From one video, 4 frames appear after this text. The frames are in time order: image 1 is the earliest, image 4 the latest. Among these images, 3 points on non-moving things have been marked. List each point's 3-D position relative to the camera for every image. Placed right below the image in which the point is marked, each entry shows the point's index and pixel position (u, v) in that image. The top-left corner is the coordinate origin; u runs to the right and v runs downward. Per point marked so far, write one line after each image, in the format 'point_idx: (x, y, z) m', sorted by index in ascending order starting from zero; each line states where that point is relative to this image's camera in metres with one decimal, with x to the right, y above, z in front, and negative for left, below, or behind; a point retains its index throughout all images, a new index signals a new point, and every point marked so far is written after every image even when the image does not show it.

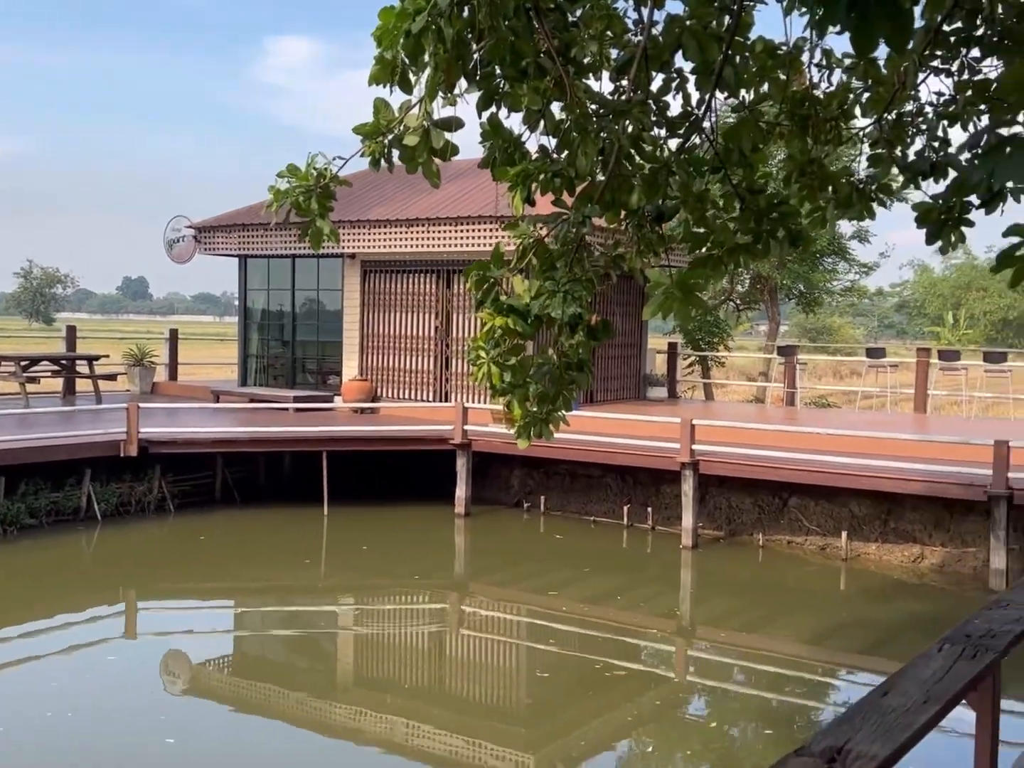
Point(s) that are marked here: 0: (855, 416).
0: (+4.1, -0.4, +12.7) m
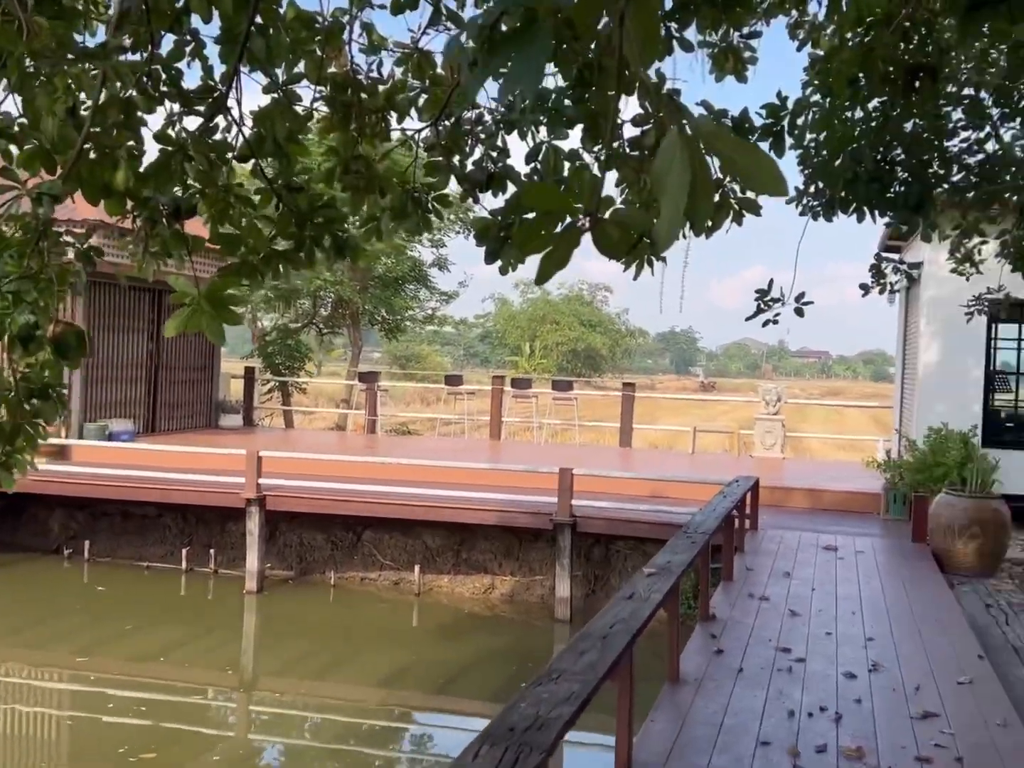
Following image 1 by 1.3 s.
0: (-0.9, -0.7, +12.6) m
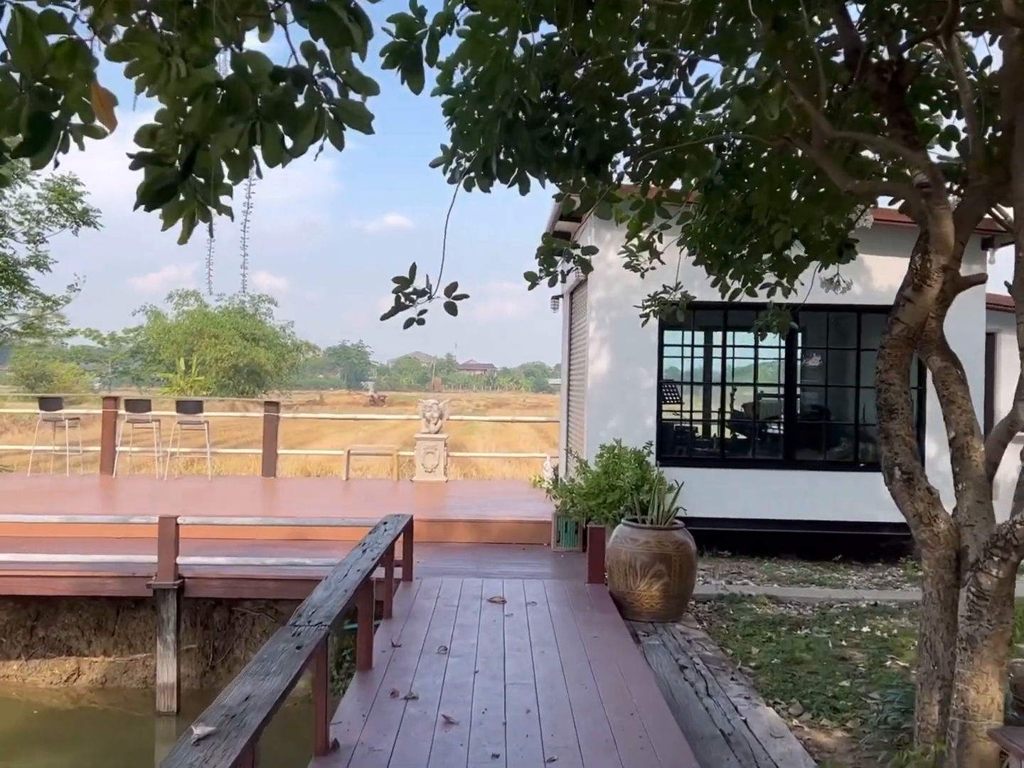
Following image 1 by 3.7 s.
0: (-4.6, -0.9, +10.3) m
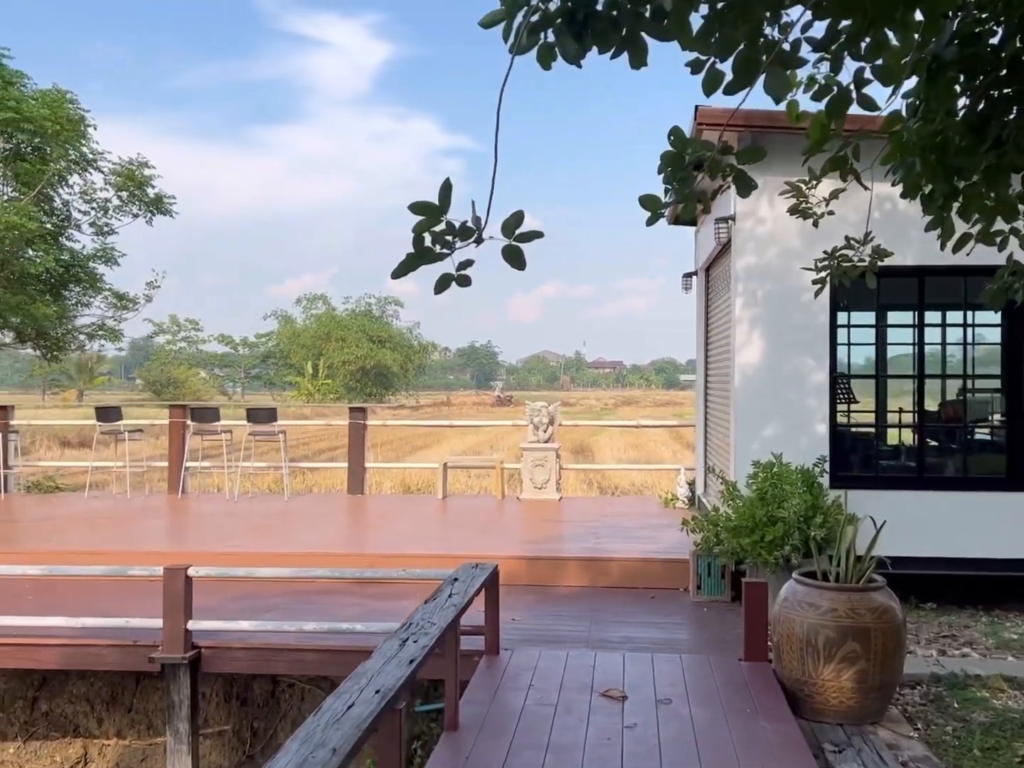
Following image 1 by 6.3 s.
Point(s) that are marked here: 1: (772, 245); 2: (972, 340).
0: (-3.6, -1.0, +9.1) m
1: (+1.3, +0.7, +5.5) m
2: (+2.3, +0.2, +5.4) m
